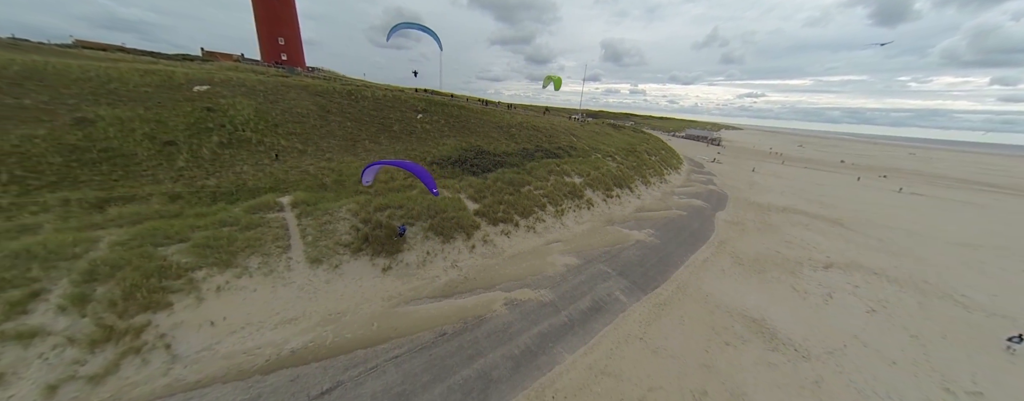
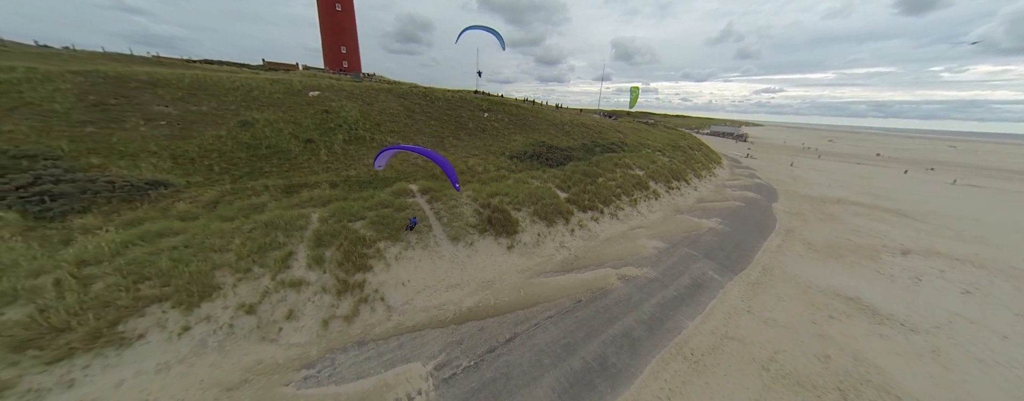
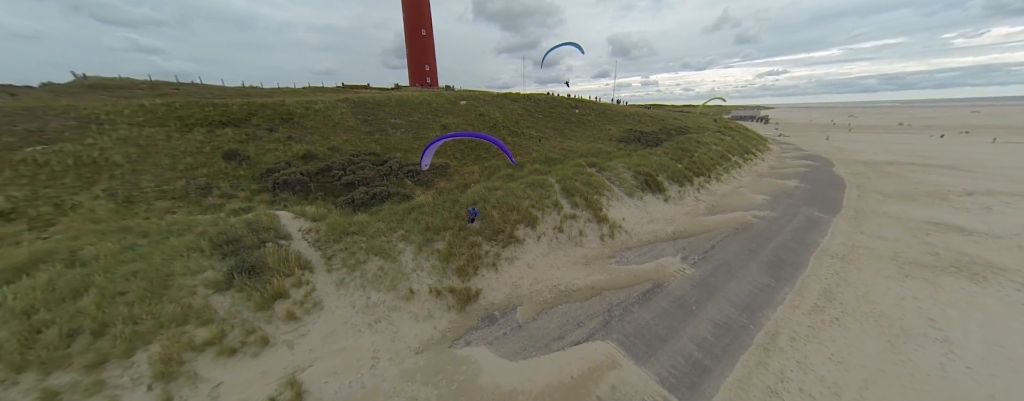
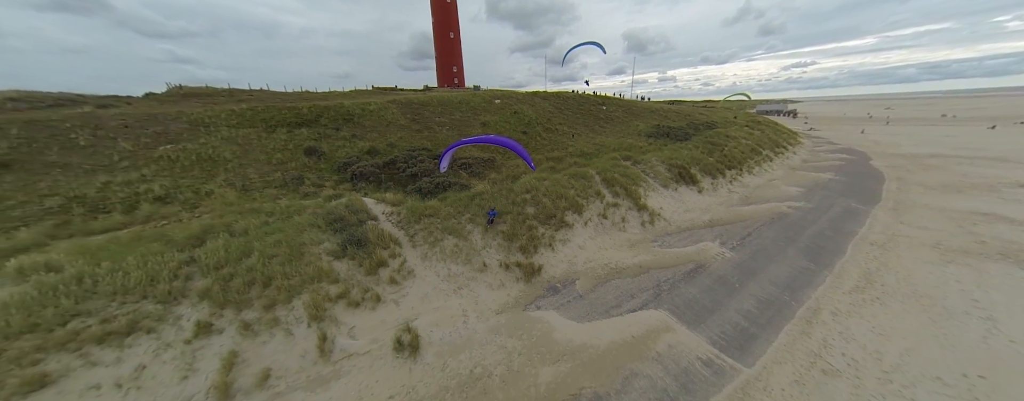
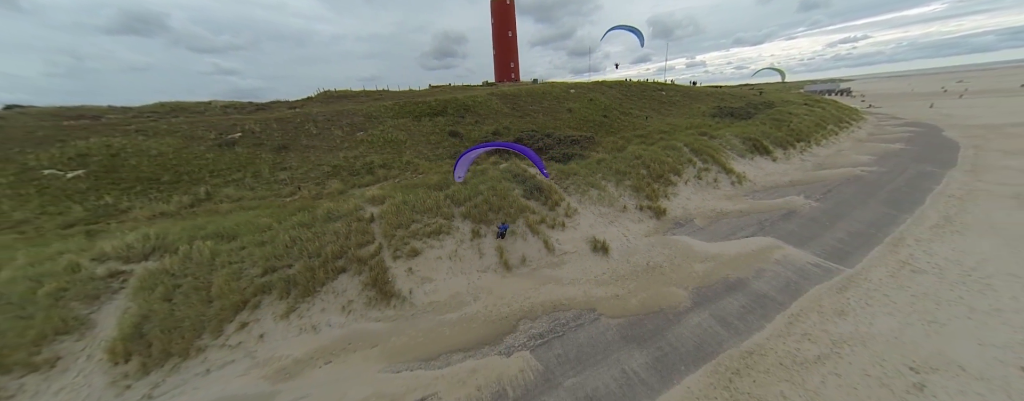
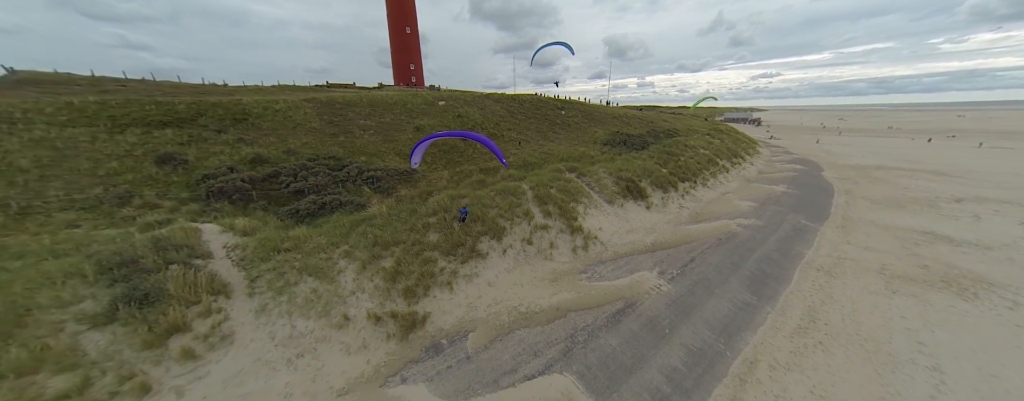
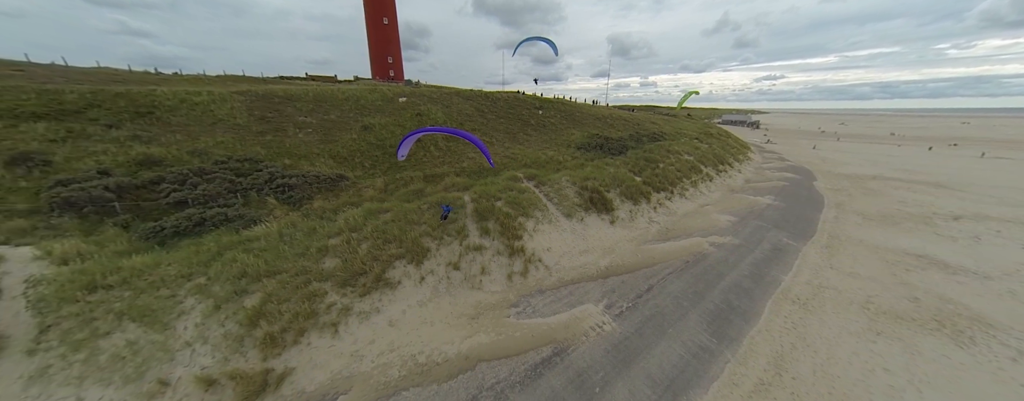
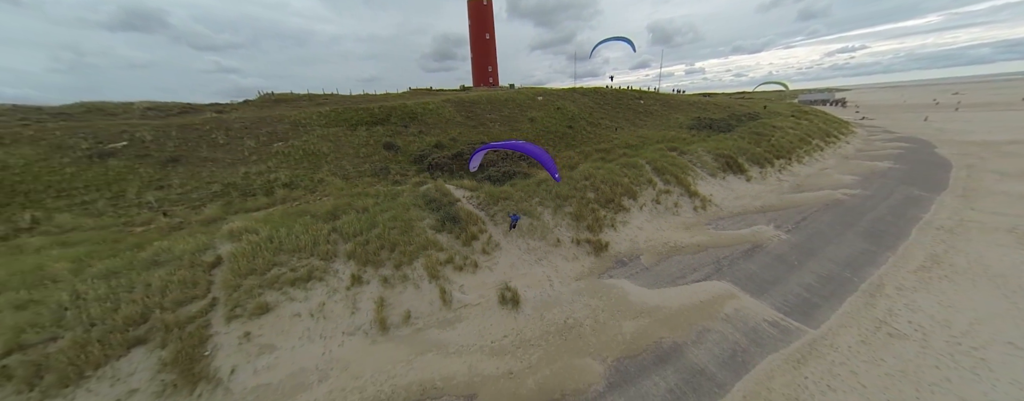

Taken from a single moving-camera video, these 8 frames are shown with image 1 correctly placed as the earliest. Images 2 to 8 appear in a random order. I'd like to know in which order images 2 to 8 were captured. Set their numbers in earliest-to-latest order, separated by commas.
2, 7, 6, 3, 4, 8, 5
